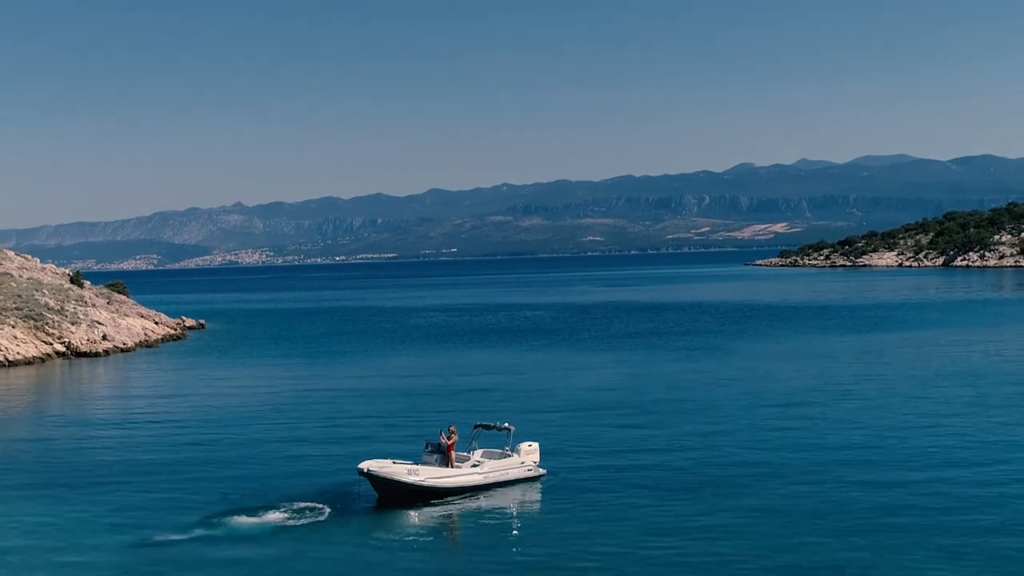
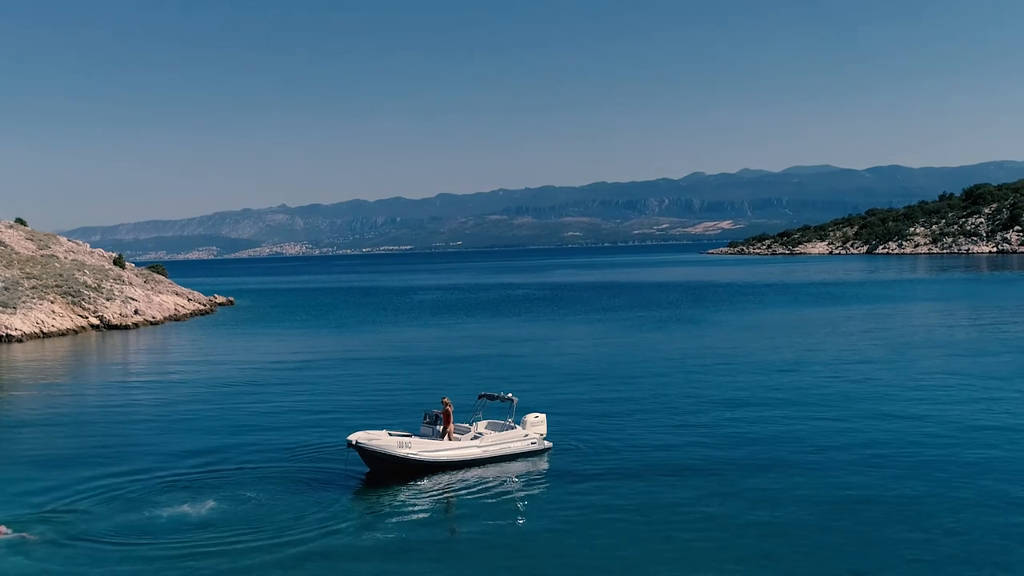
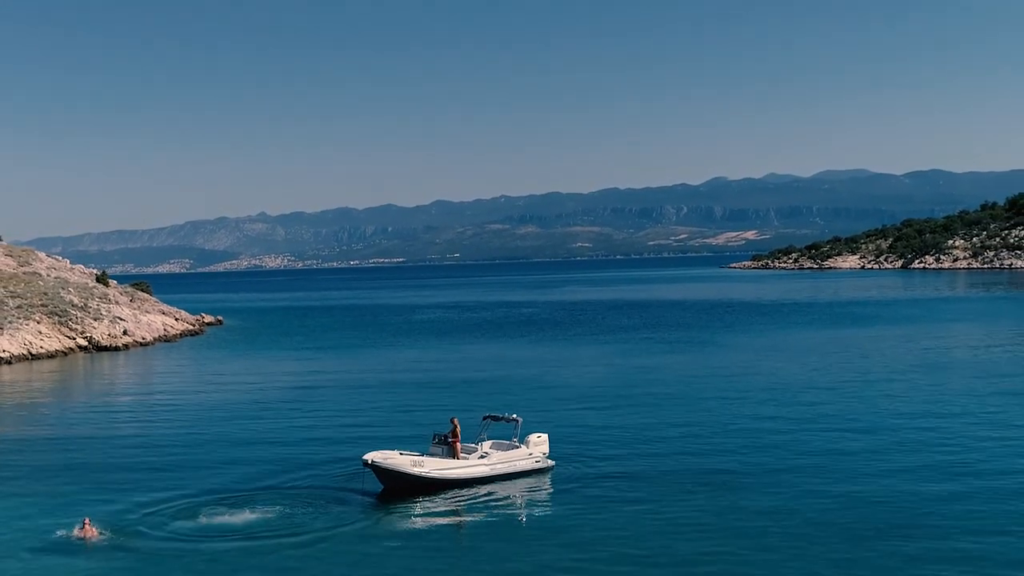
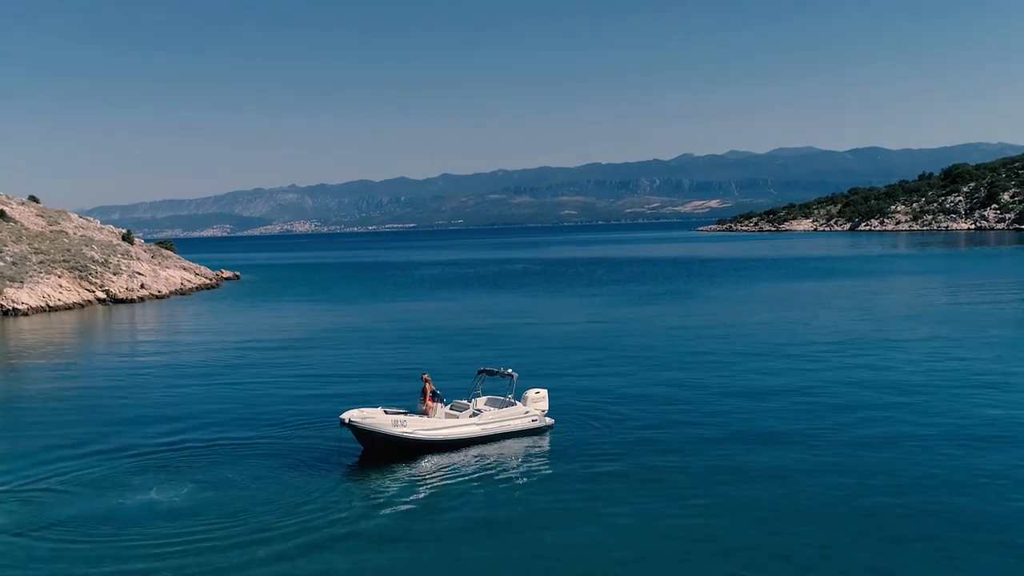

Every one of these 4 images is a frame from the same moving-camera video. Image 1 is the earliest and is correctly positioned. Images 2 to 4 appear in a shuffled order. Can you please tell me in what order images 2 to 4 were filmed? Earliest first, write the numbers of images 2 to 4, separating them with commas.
3, 2, 4
